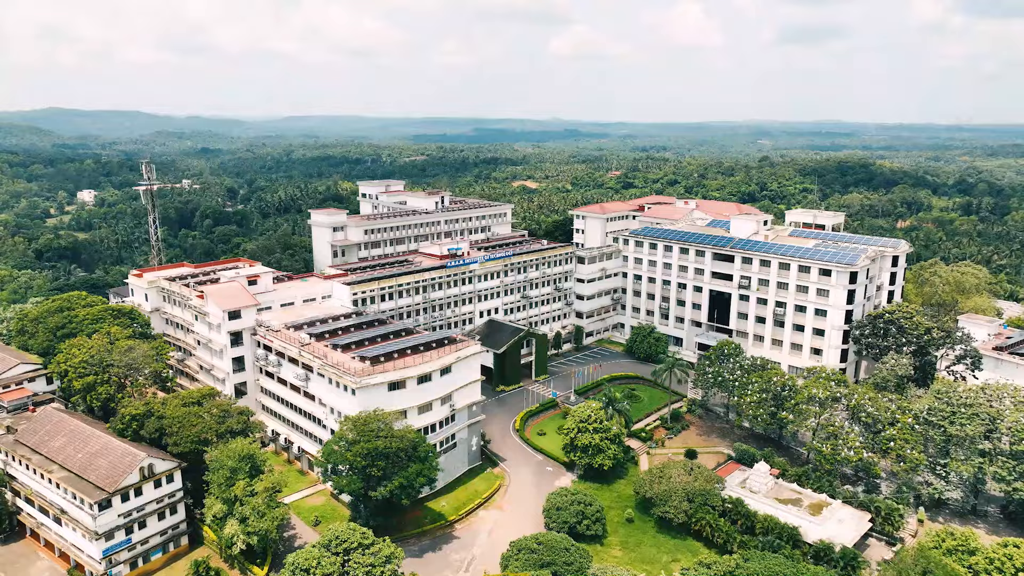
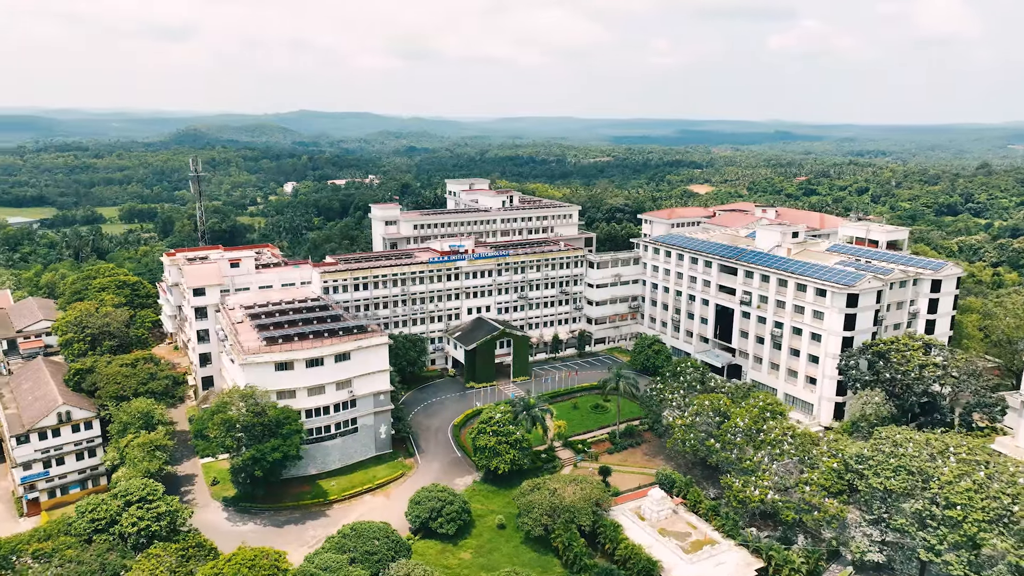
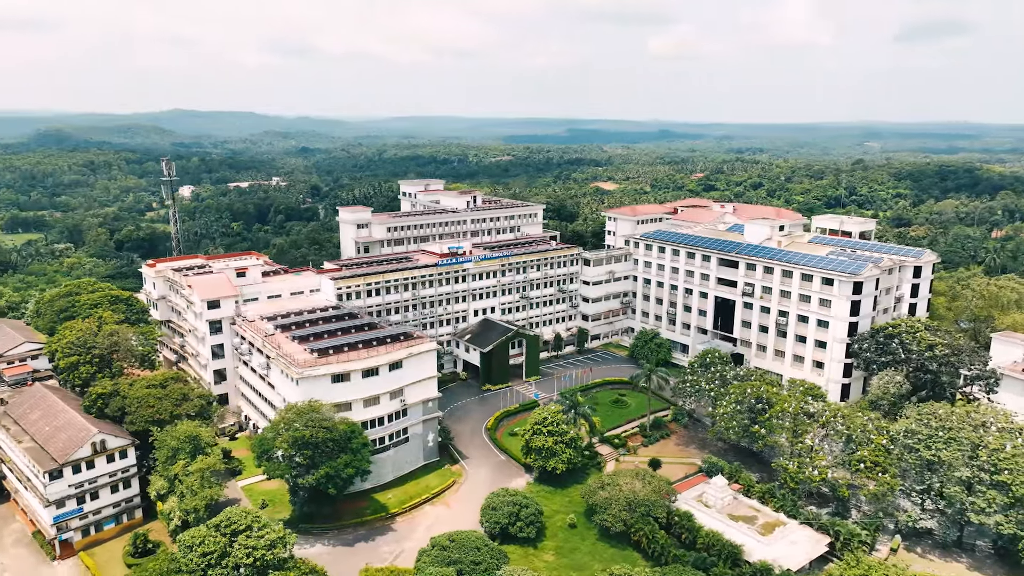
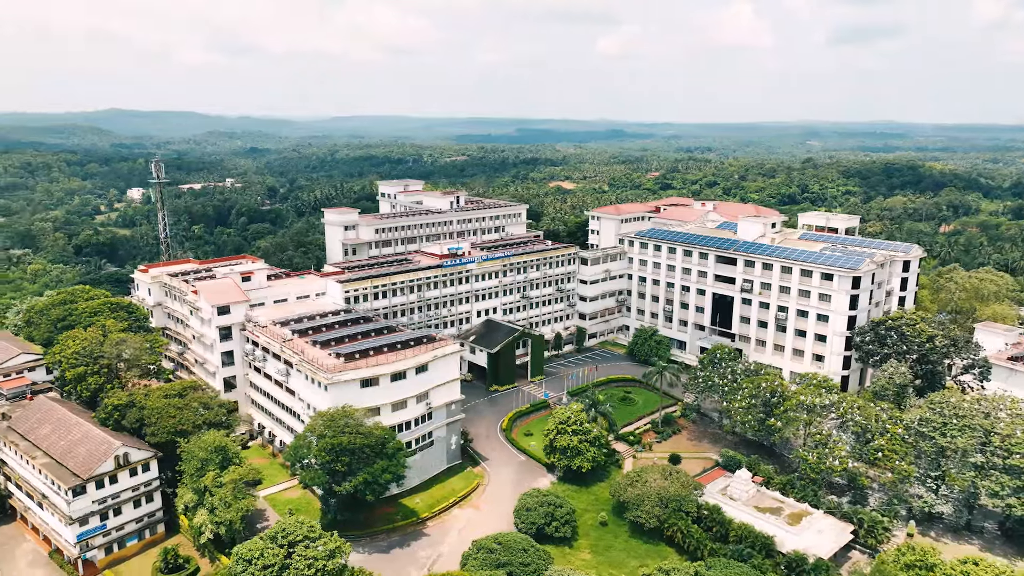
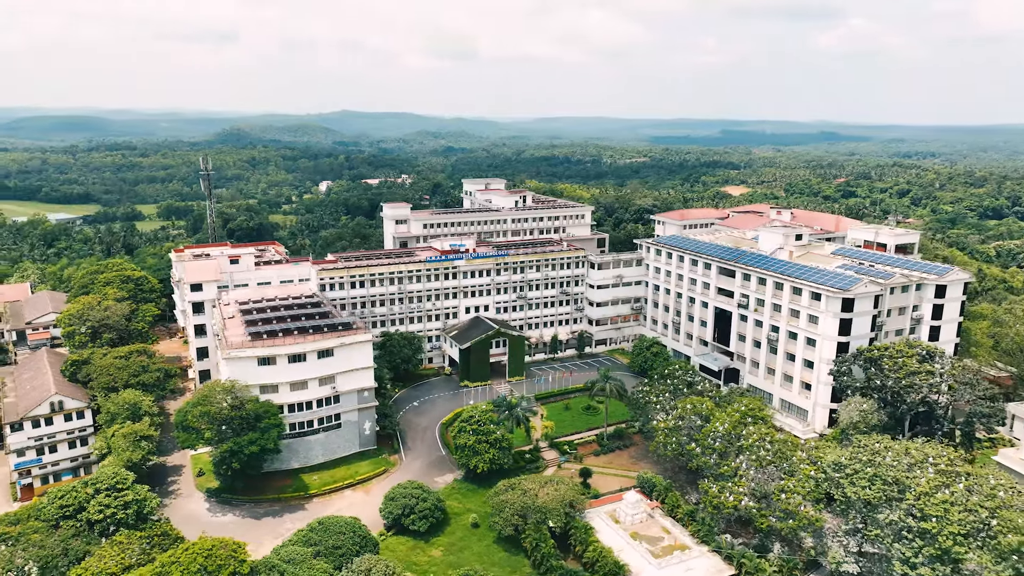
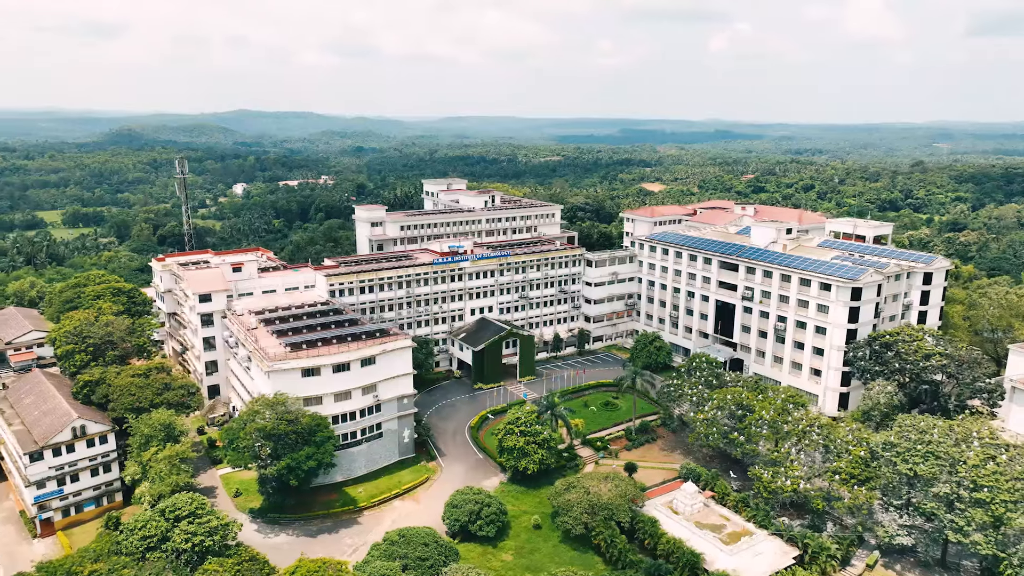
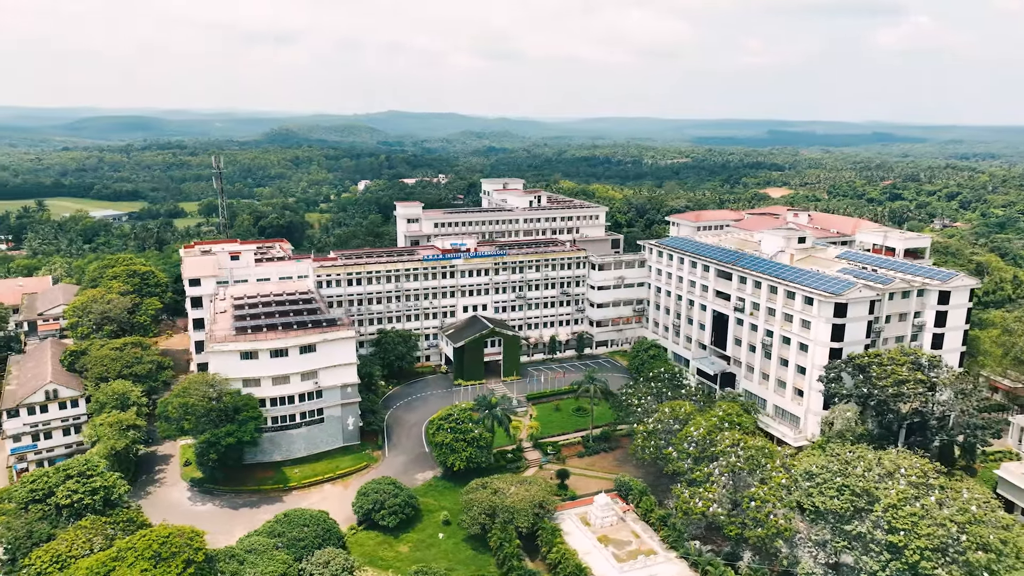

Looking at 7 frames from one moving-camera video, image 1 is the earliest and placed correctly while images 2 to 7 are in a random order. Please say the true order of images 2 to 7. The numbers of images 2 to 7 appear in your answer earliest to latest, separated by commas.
4, 3, 6, 2, 5, 7
